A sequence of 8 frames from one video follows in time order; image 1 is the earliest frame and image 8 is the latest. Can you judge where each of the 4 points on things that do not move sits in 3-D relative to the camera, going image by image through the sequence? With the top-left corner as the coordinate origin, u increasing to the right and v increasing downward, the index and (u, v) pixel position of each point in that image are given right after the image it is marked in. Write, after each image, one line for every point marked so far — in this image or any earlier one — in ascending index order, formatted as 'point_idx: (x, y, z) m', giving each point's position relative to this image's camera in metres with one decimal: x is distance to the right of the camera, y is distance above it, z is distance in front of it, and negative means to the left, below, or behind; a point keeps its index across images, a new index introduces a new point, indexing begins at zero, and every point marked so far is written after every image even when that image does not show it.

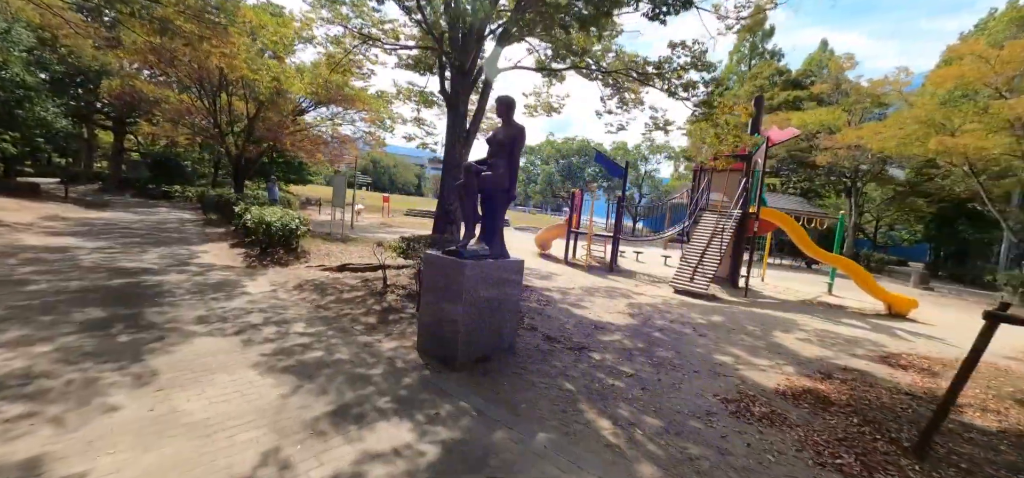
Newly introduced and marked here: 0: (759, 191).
0: (+6.0, +1.0, +11.0) m
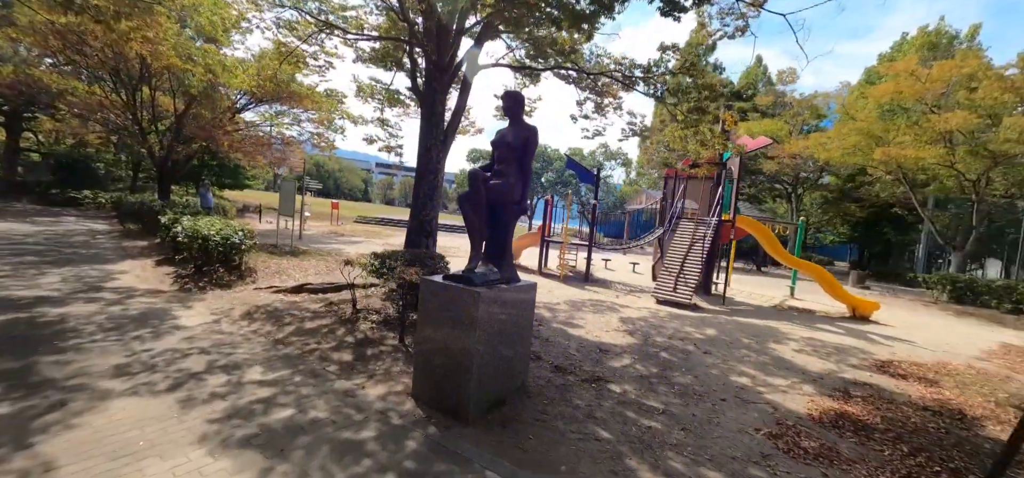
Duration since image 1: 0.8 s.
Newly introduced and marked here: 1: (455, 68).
0: (+5.3, +0.9, +10.9) m
1: (-0.8, +2.8, +7.6) m
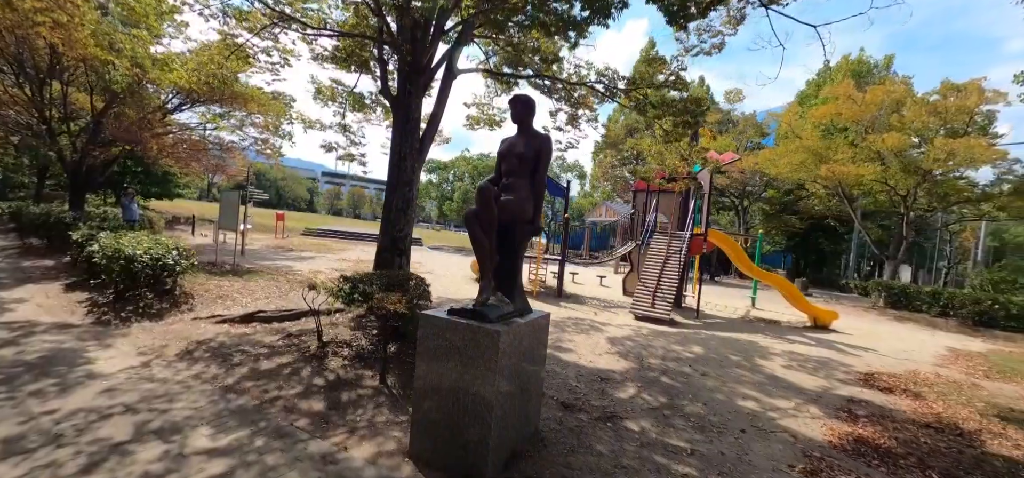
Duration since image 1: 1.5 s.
0: (+4.6, +0.6, +10.9) m
1: (-1.1, +2.5, +7.0) m
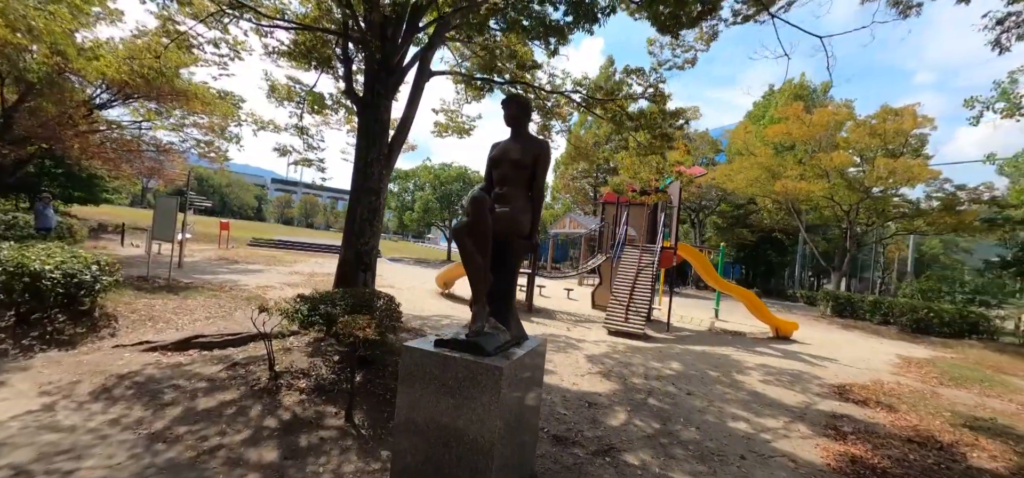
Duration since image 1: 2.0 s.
0: (+3.9, +0.3, +10.8) m
1: (-1.5, +2.4, +6.4) m
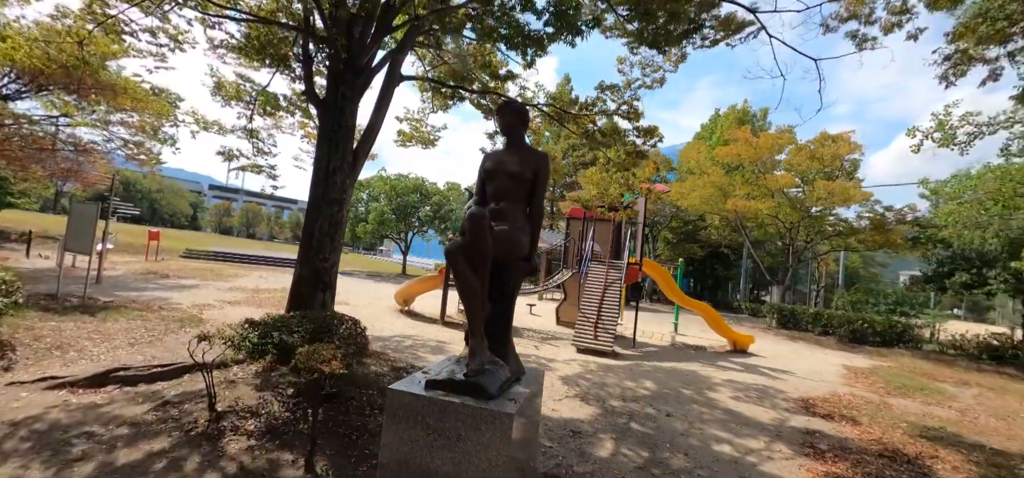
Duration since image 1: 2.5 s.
0: (+3.0, -0.1, +10.8) m
1: (-1.8, +2.2, +6.0) m
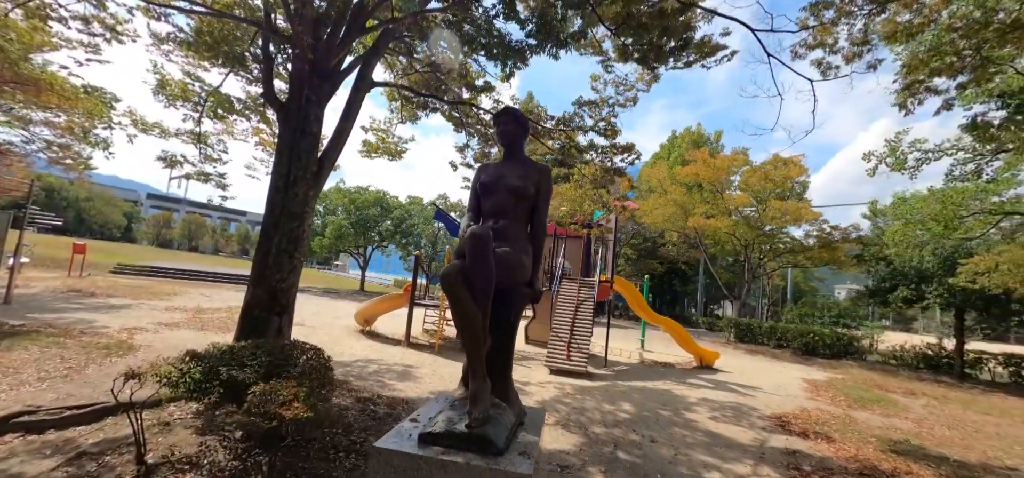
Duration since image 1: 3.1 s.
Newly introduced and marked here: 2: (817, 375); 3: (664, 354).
0: (+2.3, -0.4, +10.7) m
1: (-2.1, +2.0, +5.5) m
2: (+9.6, -4.3, +14.3) m
3: (+4.5, -3.4, +13.4) m
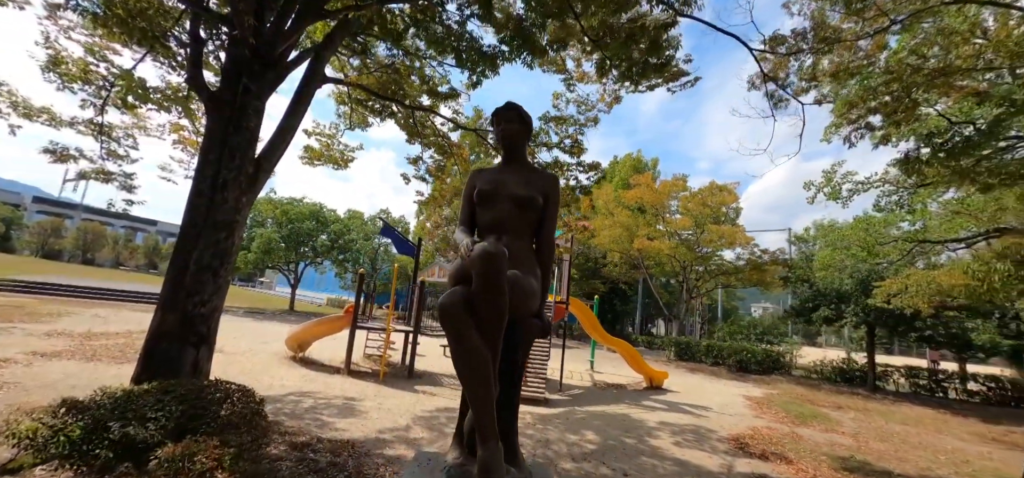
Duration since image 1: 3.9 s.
0: (+1.2, -0.9, +10.4) m
1: (-2.4, +1.8, +4.8) m
2: (+7.9, -5.0, +14.8) m
3: (+3.0, -3.9, +13.3) m
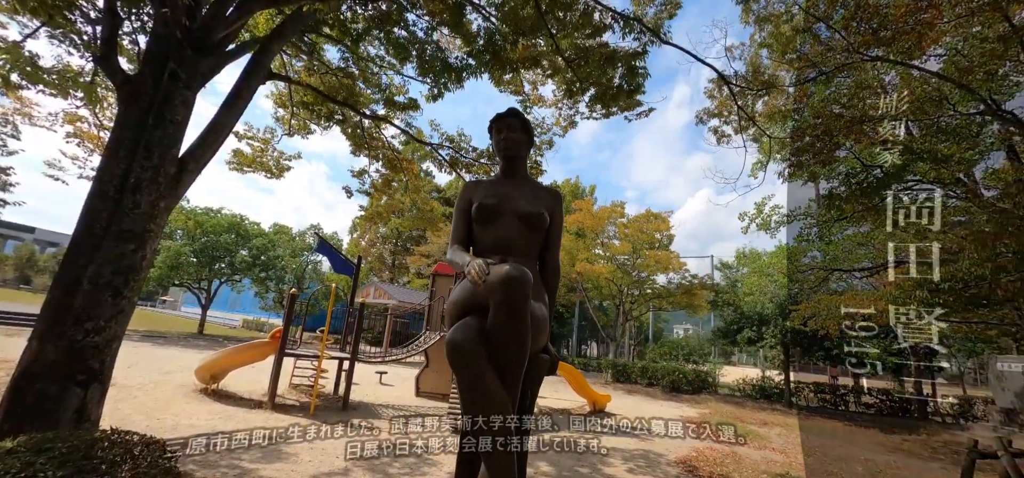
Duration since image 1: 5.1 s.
0: (0.0, -1.3, +10.1) m
1: (-2.8, +1.7, +4.2) m
2: (+5.9, -5.8, +15.3) m
3: (+1.3, -4.6, +13.1) m
